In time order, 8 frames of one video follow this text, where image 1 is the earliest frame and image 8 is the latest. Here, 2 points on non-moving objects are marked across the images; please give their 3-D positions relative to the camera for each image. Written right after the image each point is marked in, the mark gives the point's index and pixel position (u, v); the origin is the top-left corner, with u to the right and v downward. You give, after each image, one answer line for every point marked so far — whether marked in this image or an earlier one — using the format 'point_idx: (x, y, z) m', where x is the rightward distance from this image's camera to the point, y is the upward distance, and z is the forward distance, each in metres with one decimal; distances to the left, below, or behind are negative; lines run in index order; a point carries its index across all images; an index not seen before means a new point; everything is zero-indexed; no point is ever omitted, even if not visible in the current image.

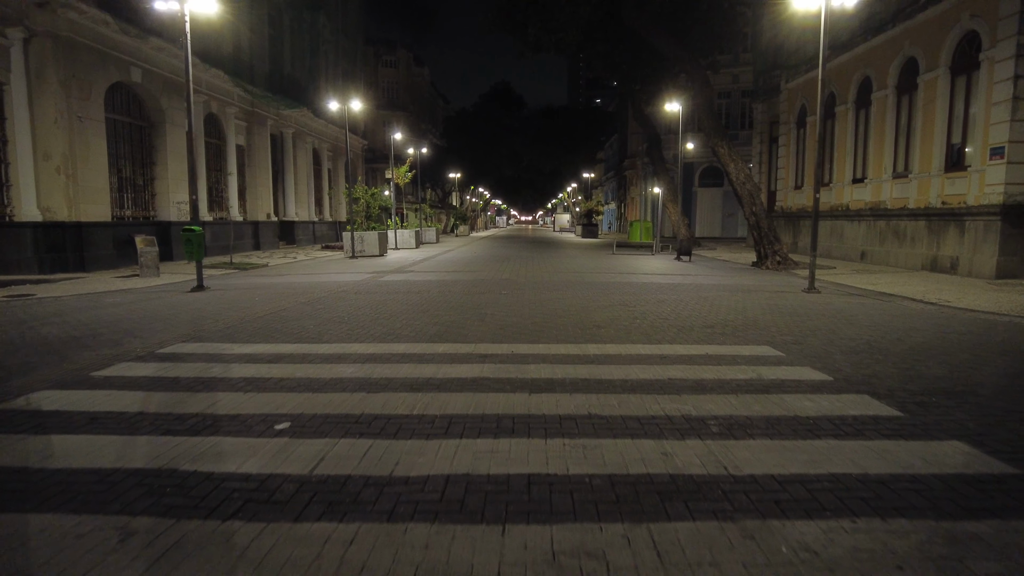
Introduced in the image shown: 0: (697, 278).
0: (+4.6, +0.3, +16.6) m
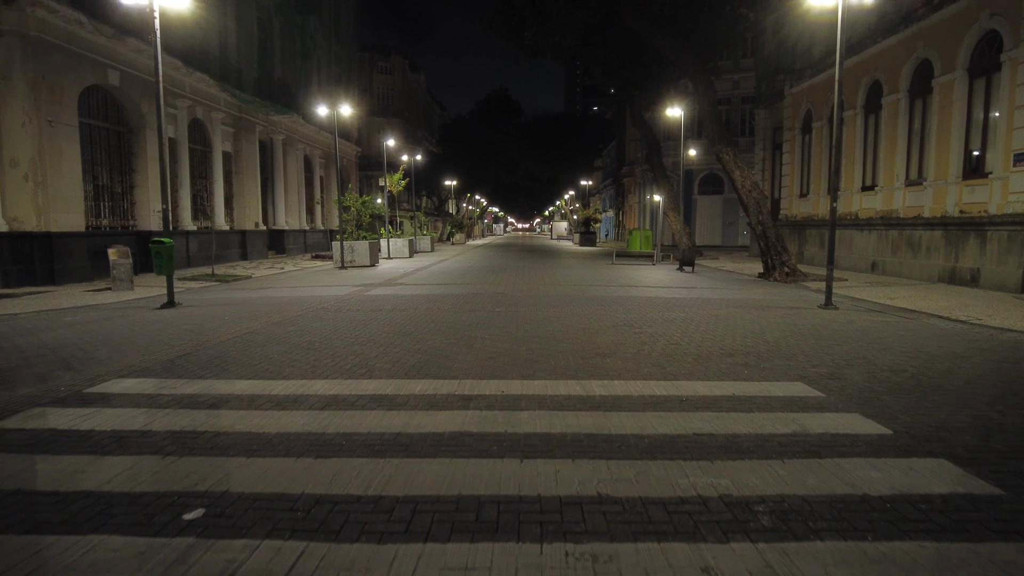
0: (+4.5, -0.1, +15.7) m
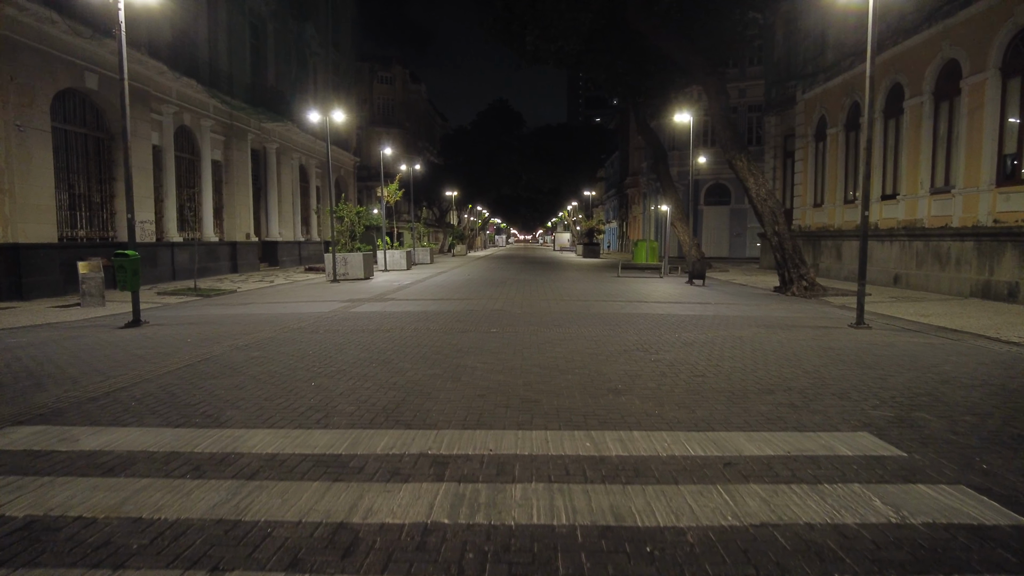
0: (+4.5, -0.4, +14.5) m
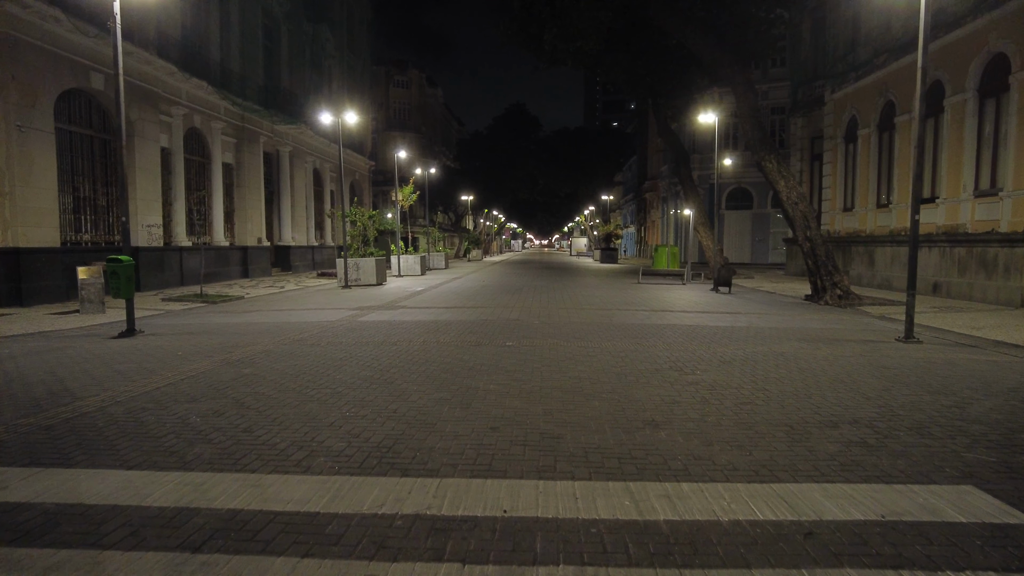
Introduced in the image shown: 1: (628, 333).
0: (+4.8, -0.6, +13.6) m
1: (+1.8, -0.7, +10.4) m
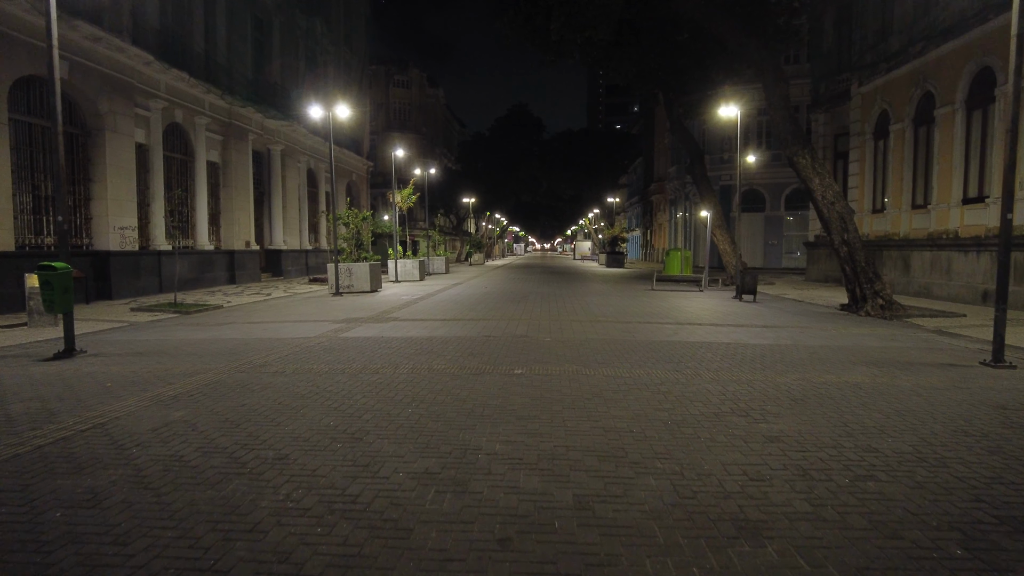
0: (+5.0, -0.8, +11.8) m
1: (+1.9, -0.9, +8.7) m
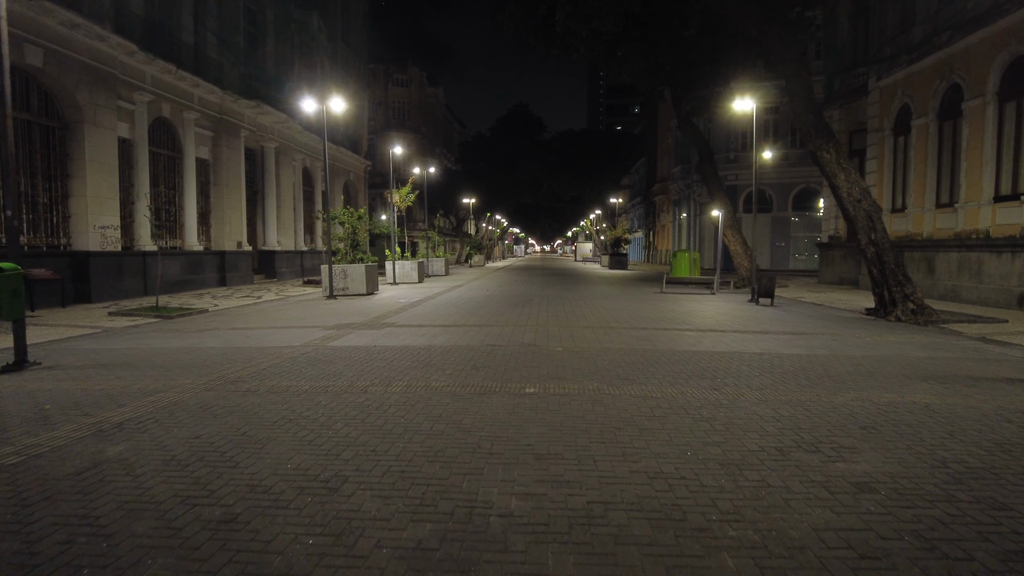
0: (+5.1, -0.9, +10.8) m
1: (+2.0, -0.9, +7.7) m
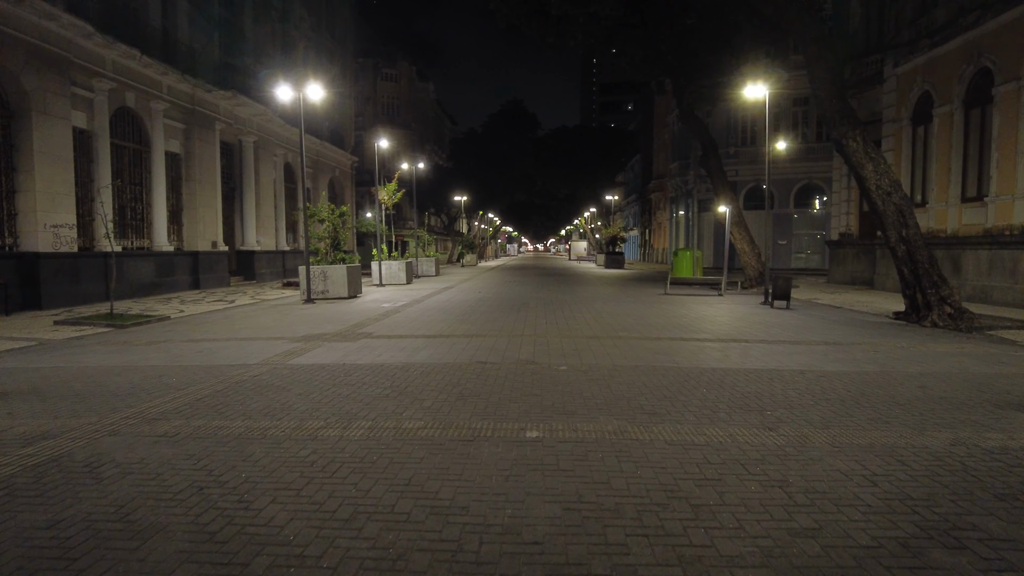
0: (+5.0, -0.9, +9.3) m
1: (+2.0, -1.0, +6.2) m
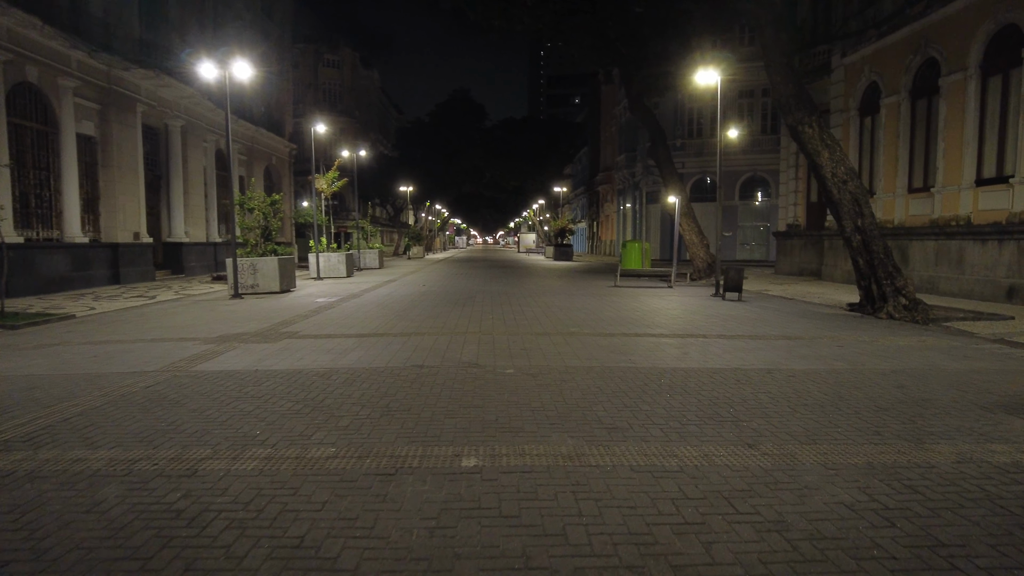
0: (+4.2, -0.8, +8.8) m
1: (+1.5, -1.0, +5.4) m
